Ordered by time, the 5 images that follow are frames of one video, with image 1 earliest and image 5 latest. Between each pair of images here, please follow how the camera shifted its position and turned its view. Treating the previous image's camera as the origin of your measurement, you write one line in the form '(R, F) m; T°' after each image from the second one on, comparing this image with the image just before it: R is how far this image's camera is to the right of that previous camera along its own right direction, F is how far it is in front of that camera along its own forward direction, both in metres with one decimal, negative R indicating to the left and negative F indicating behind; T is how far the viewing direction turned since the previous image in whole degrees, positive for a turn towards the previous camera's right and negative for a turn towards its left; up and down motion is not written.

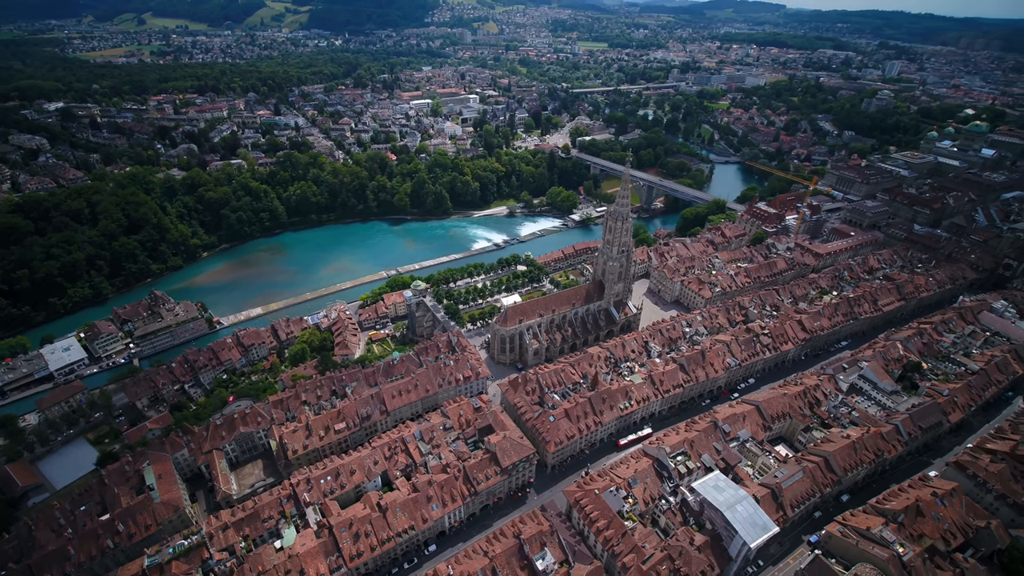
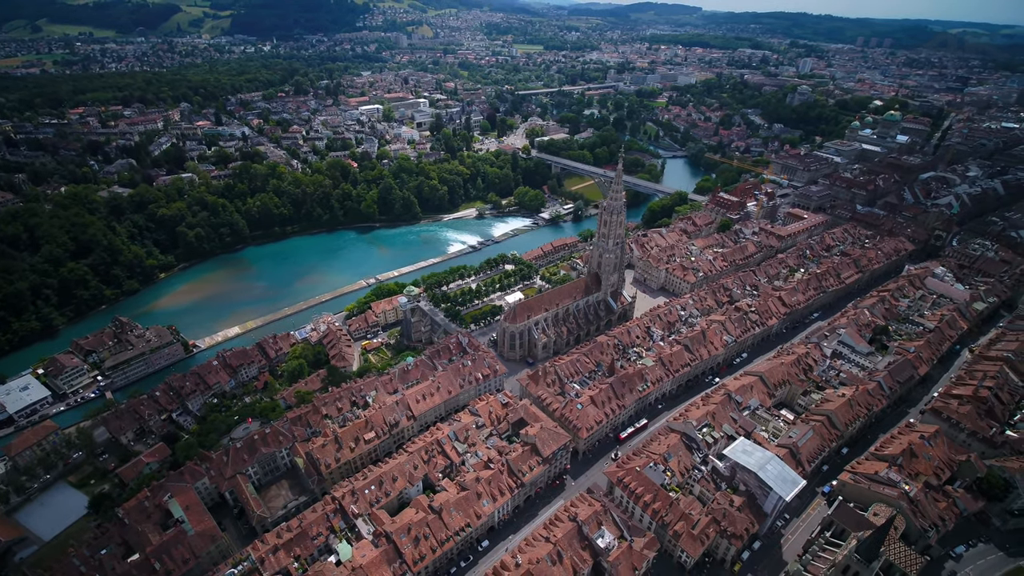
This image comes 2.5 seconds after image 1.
(-9.1, -1.1) m; +7°
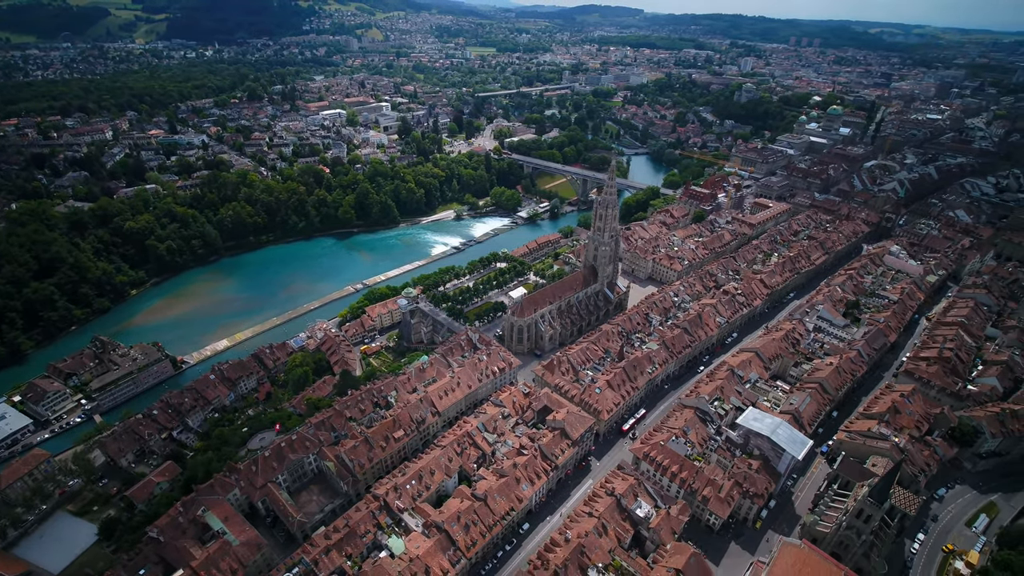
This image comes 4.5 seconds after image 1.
(-7.4, -1.9) m; +5°
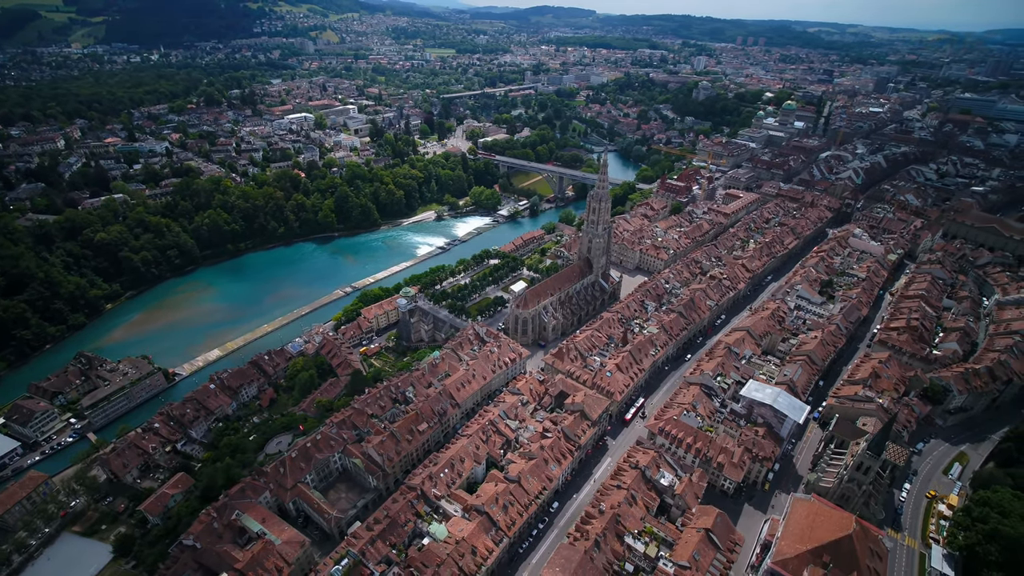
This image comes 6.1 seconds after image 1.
(-6.4, -2.0) m; +4°
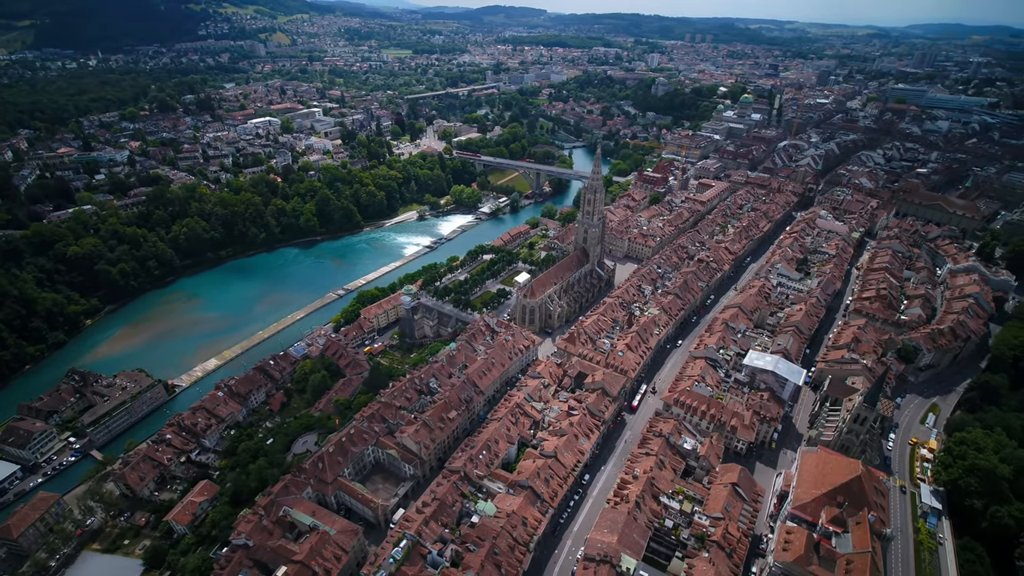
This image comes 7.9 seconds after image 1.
(-7.4, -2.5) m; +5°
